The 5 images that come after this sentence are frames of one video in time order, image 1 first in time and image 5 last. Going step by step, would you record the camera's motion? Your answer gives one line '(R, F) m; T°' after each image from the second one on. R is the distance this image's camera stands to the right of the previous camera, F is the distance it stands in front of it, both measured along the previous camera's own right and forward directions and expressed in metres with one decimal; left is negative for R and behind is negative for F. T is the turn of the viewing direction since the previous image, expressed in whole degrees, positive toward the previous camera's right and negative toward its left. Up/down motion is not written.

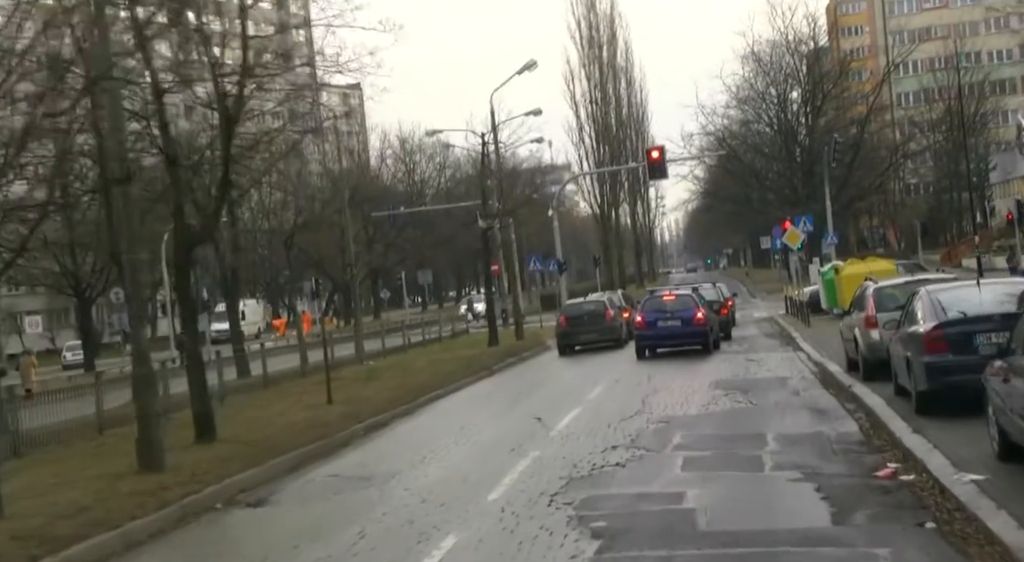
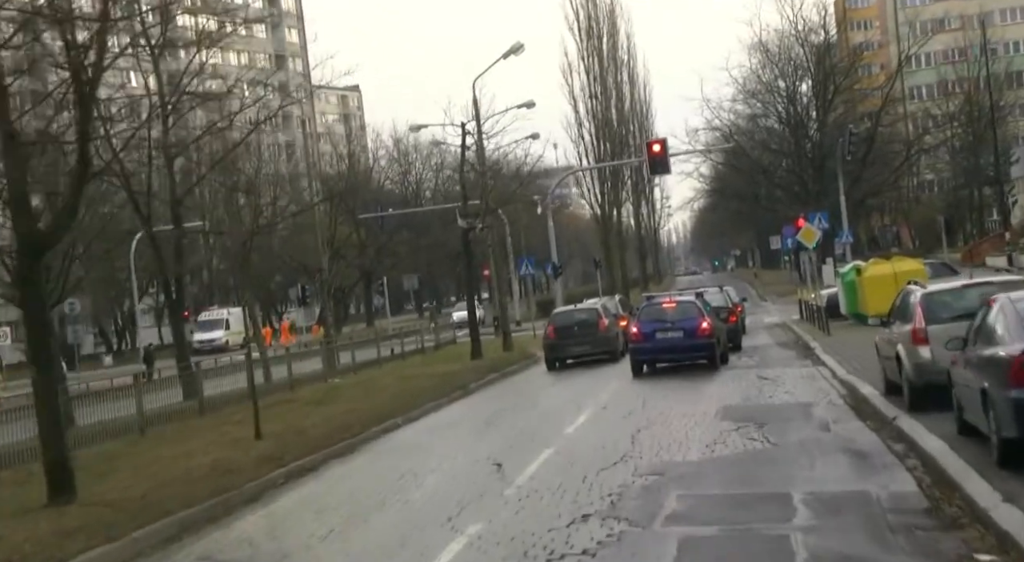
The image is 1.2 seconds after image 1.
(+0.6, +3.3) m; 0°
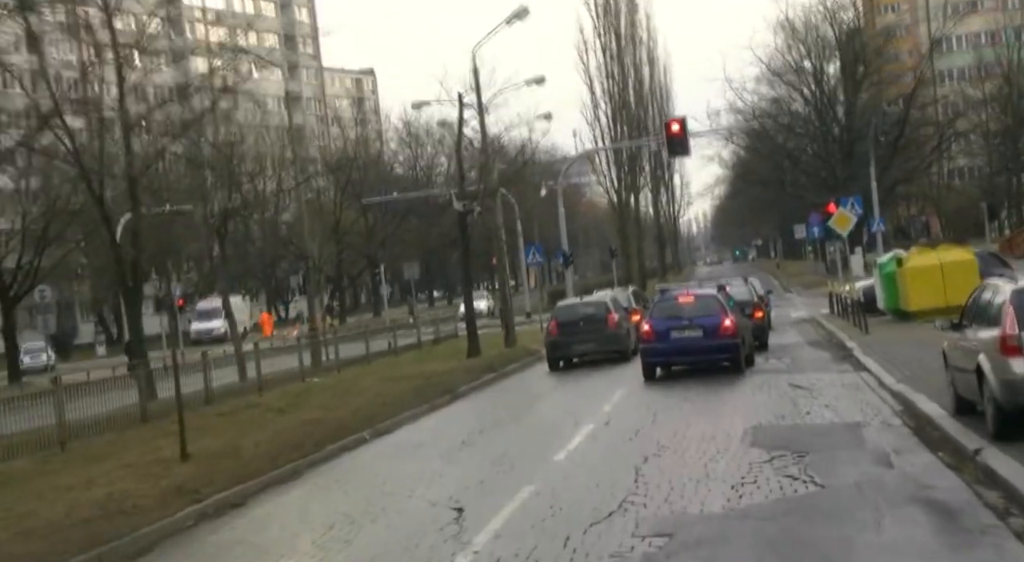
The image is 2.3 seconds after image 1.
(+0.4, +2.9) m; -1°
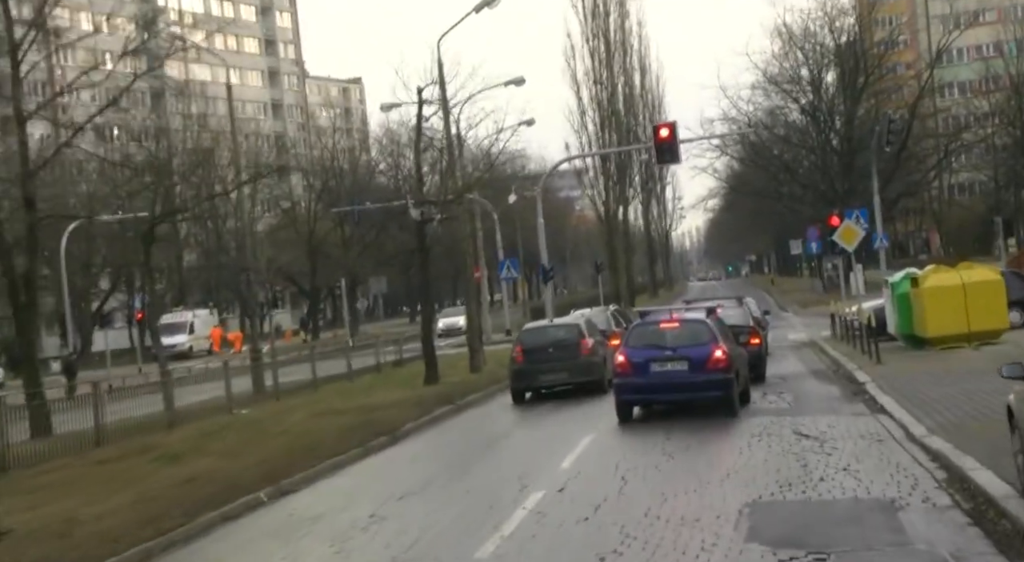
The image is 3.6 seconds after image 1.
(+0.6, +3.2) m; 0°
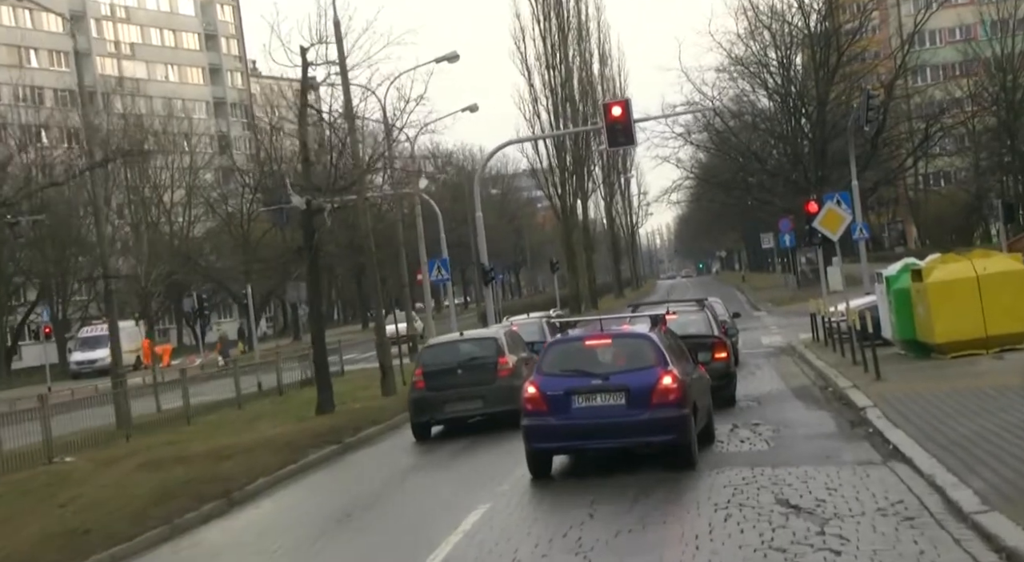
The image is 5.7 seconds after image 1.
(+1.1, +4.6) m; +1°
